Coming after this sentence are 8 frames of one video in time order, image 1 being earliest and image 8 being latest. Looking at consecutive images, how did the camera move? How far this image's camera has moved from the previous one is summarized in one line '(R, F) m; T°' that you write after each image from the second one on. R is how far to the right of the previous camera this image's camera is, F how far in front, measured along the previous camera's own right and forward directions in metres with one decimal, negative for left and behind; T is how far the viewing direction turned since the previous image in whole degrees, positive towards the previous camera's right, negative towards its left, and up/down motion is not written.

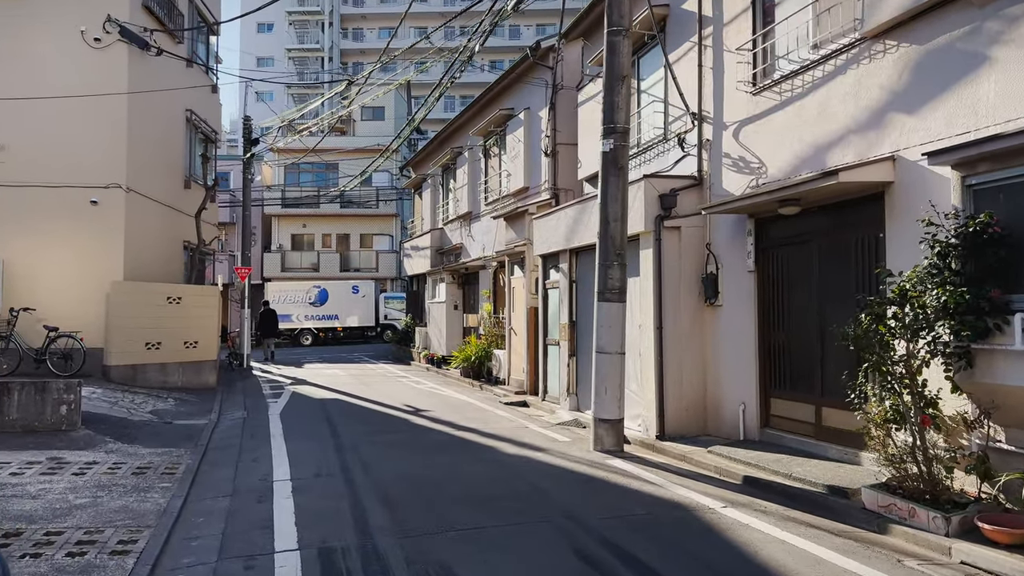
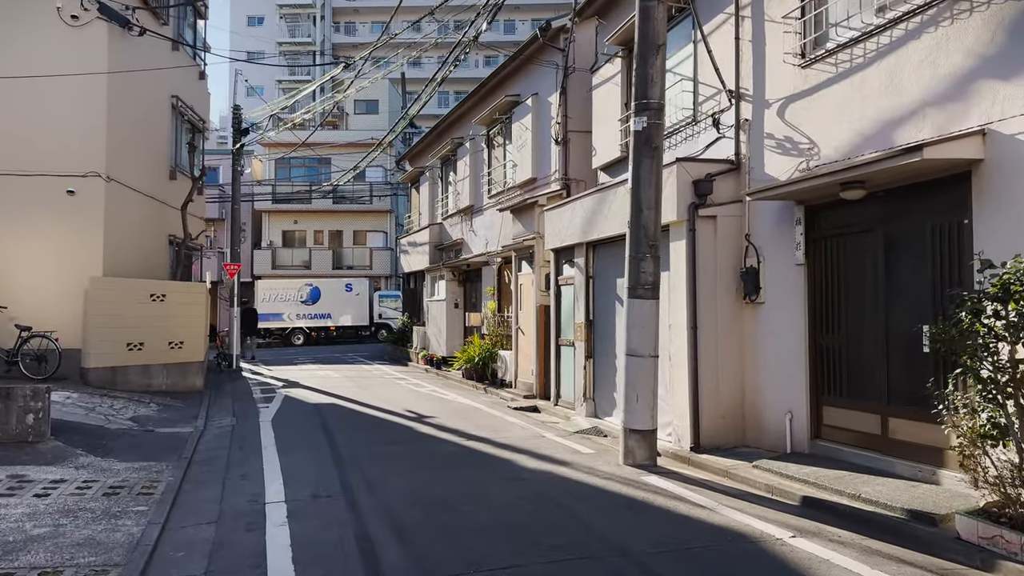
(-0.3, +0.9) m; +1°
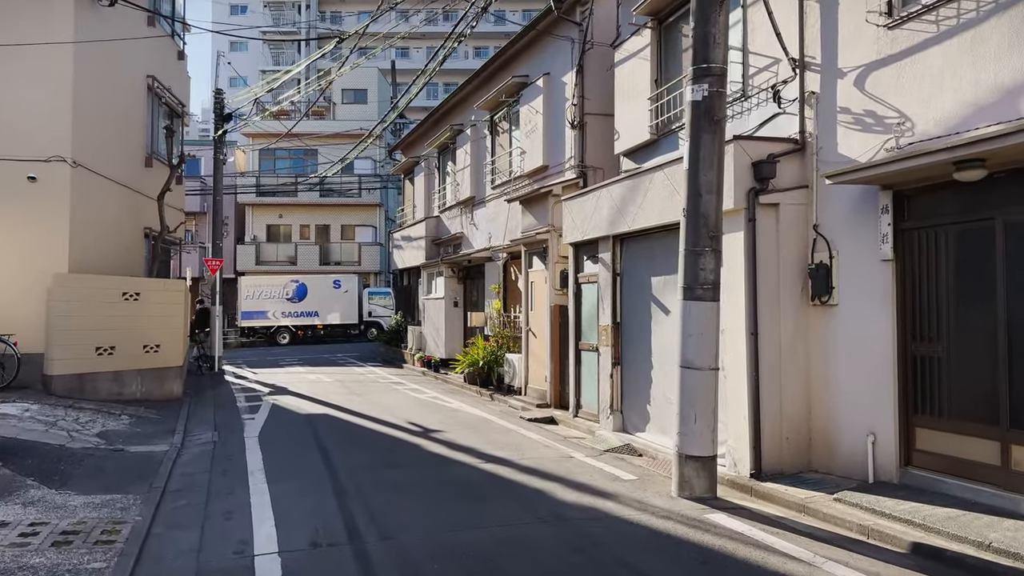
(-0.4, +1.2) m; +1°
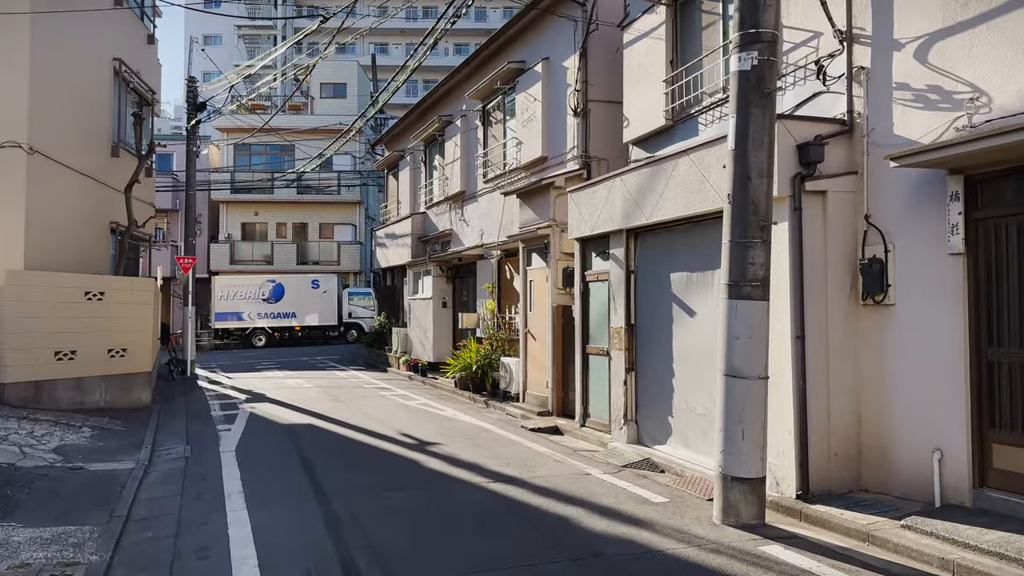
(-0.3, +0.9) m; +2°
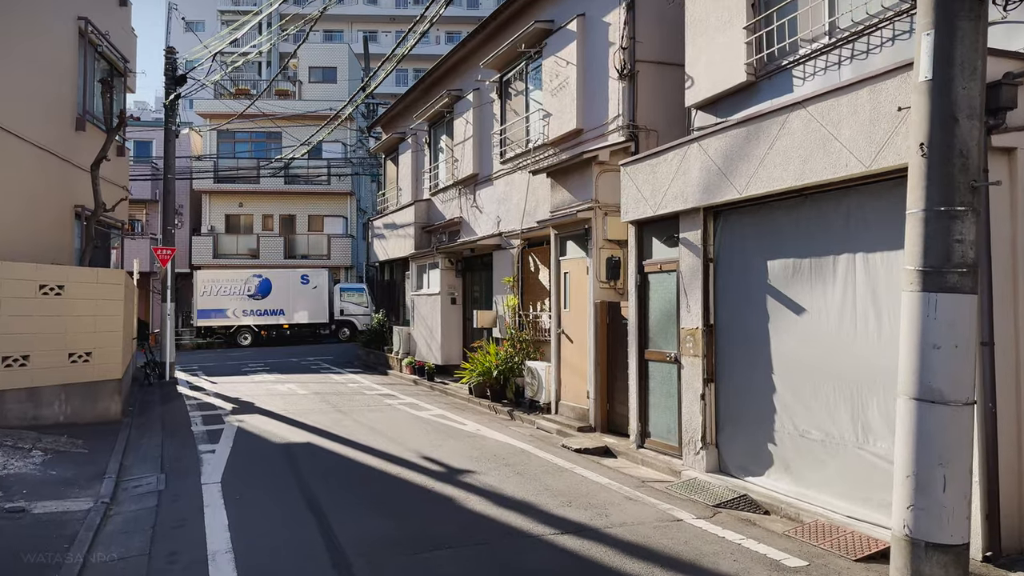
(-0.6, +1.7) m; +1°
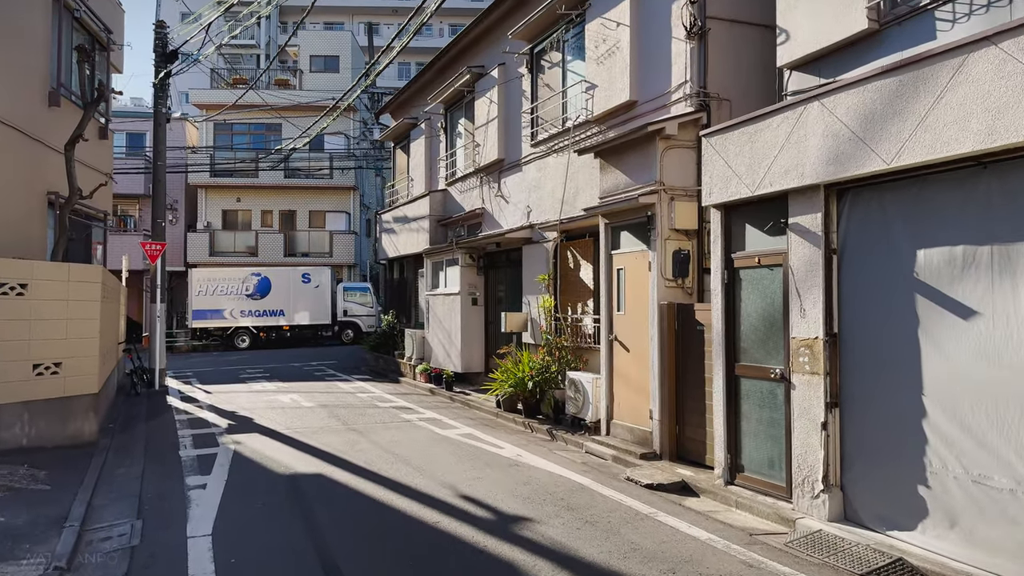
(-0.5, +1.6) m; 0°
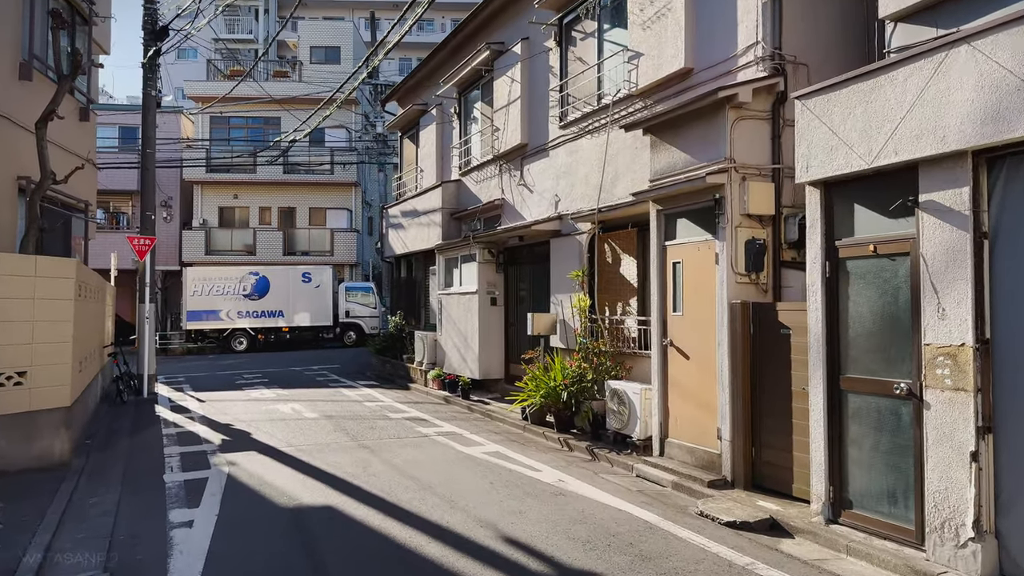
(-0.4, +1.2) m; 0°
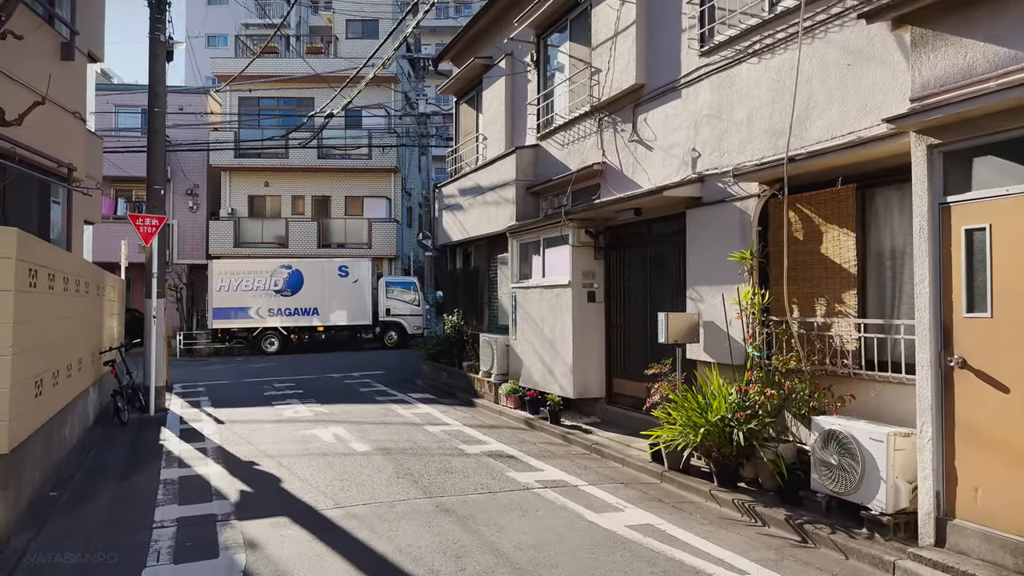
(-1.0, +2.9) m; -2°
